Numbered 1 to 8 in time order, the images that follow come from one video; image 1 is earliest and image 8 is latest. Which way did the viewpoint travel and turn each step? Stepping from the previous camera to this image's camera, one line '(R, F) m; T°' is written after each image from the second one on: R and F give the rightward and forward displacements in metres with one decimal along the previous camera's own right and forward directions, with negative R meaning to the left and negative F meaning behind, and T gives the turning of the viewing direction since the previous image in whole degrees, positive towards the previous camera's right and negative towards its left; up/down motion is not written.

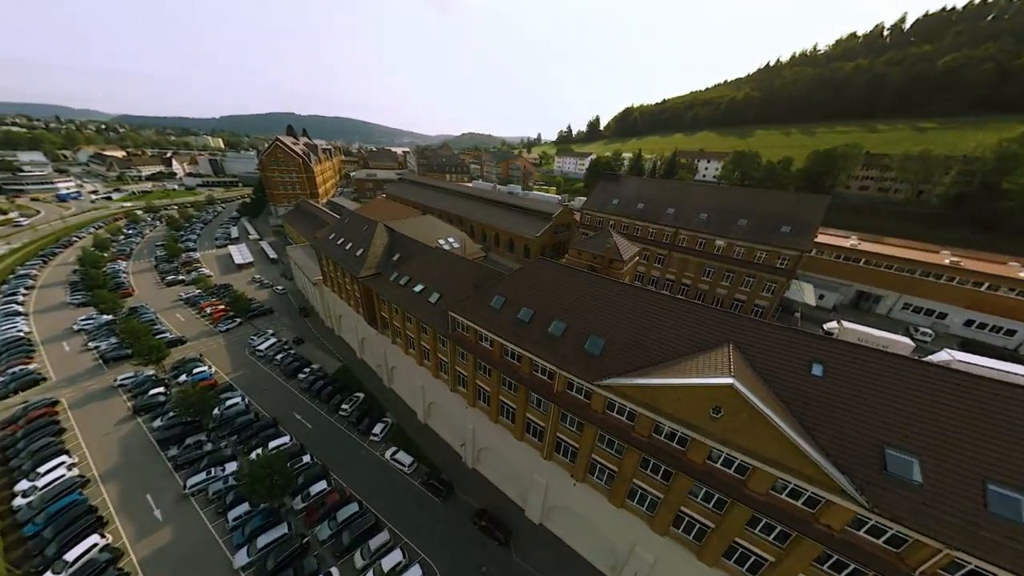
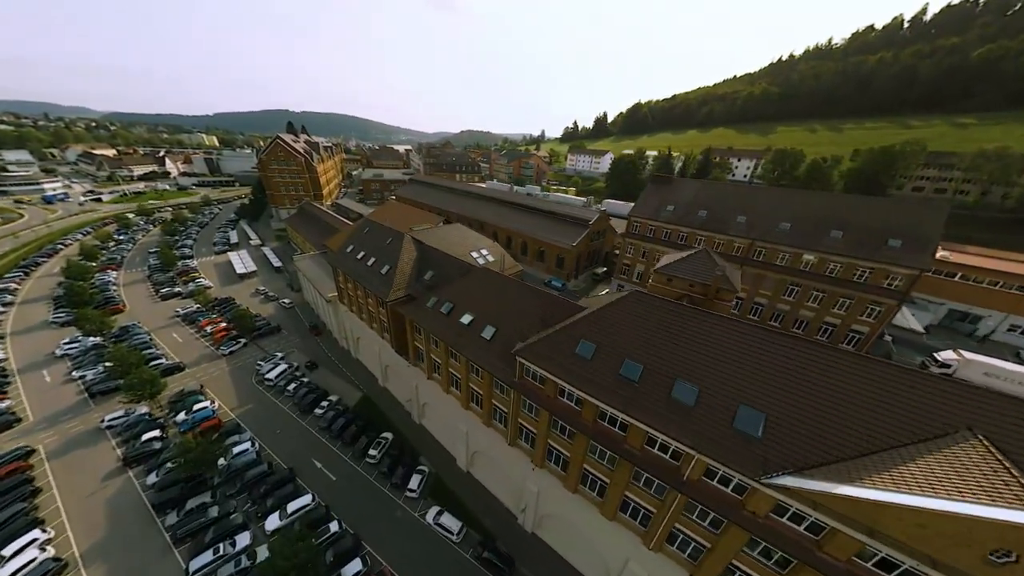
(-5.6, +4.4) m; 0°
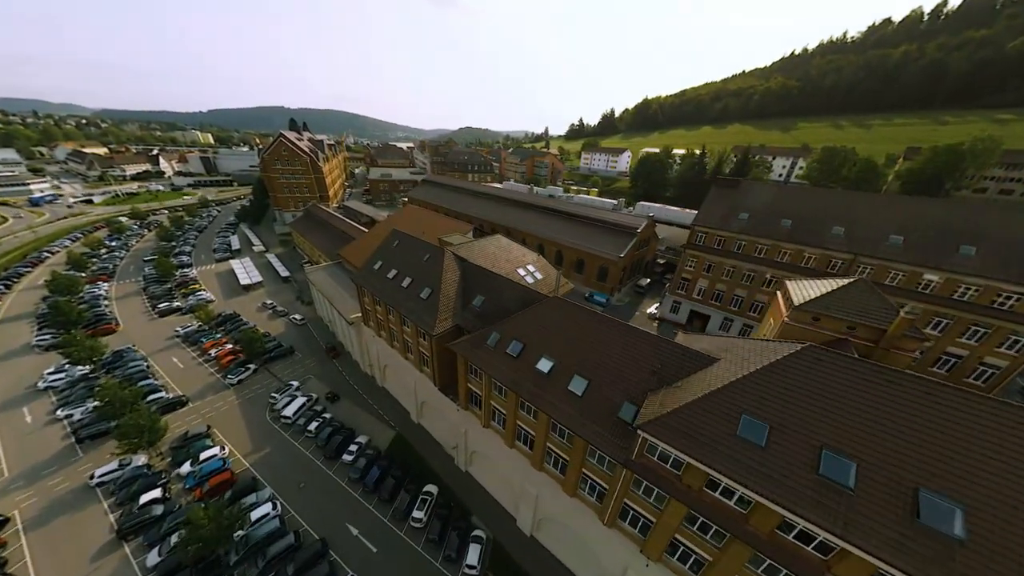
(-6.0, +4.2) m; 0°
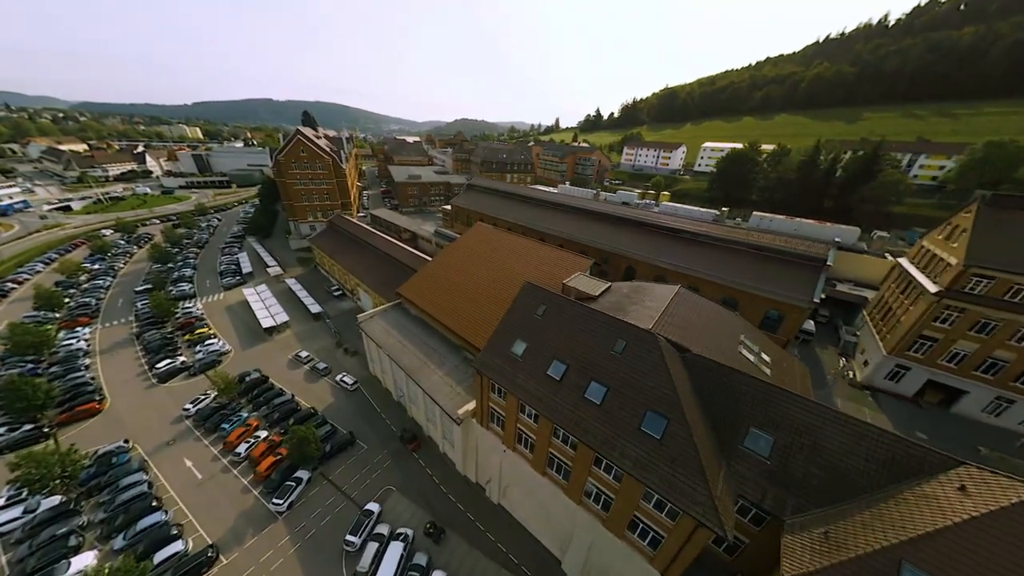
(-15.3, +10.6) m; +1°
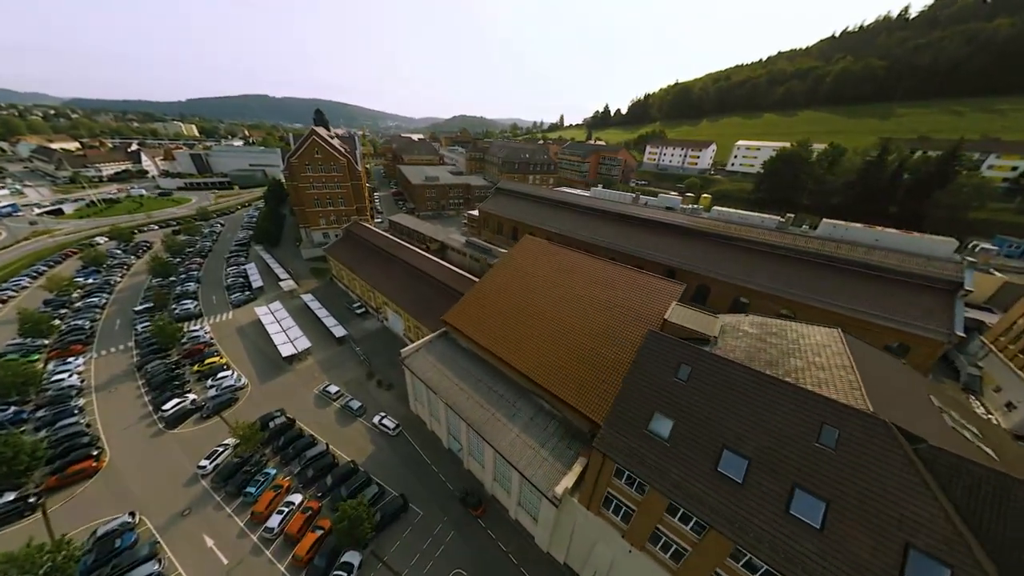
(-7.2, +4.5) m; 0°
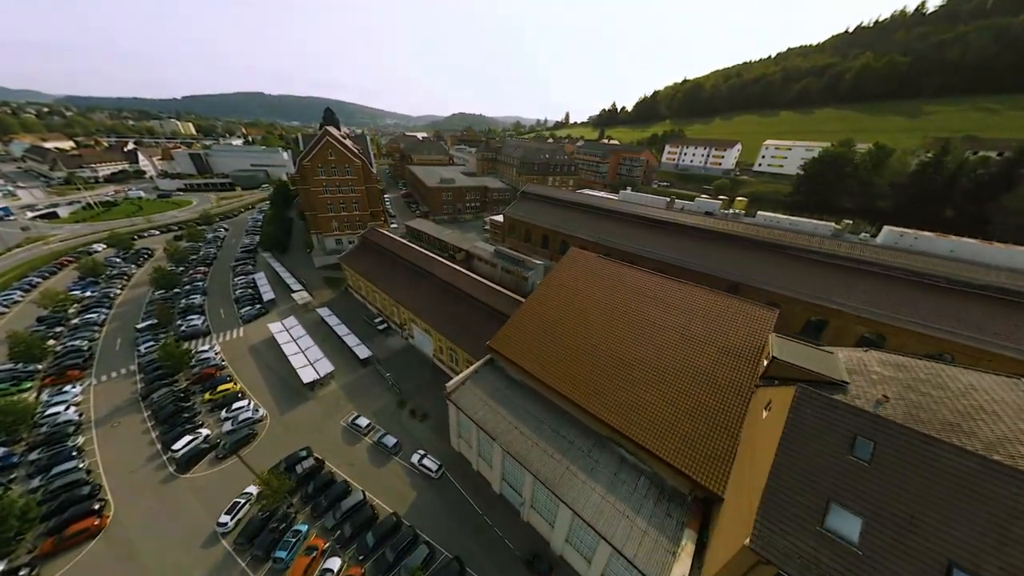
(-5.5, +3.2) m; 0°
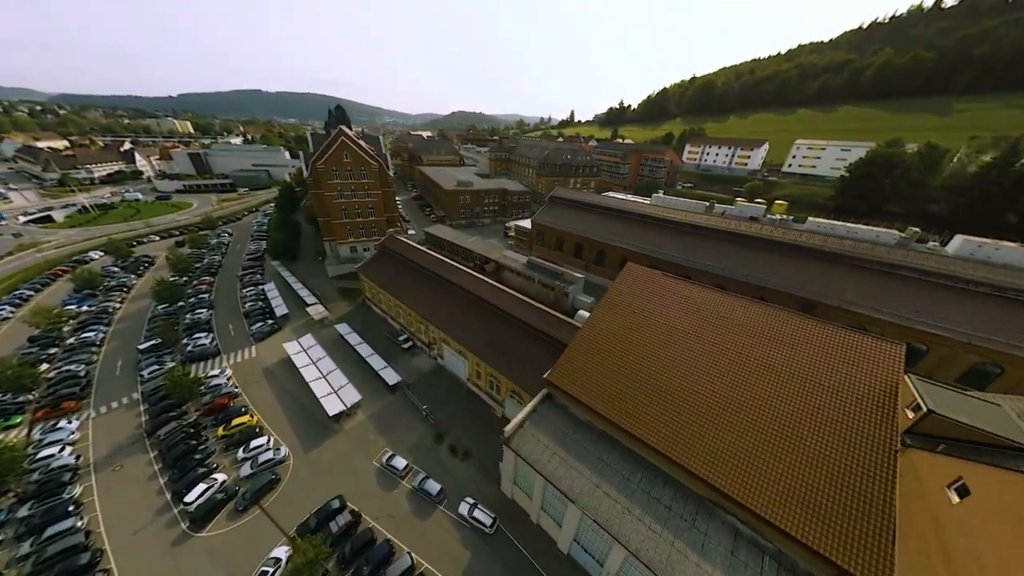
(-5.4, +3.3) m; 0°
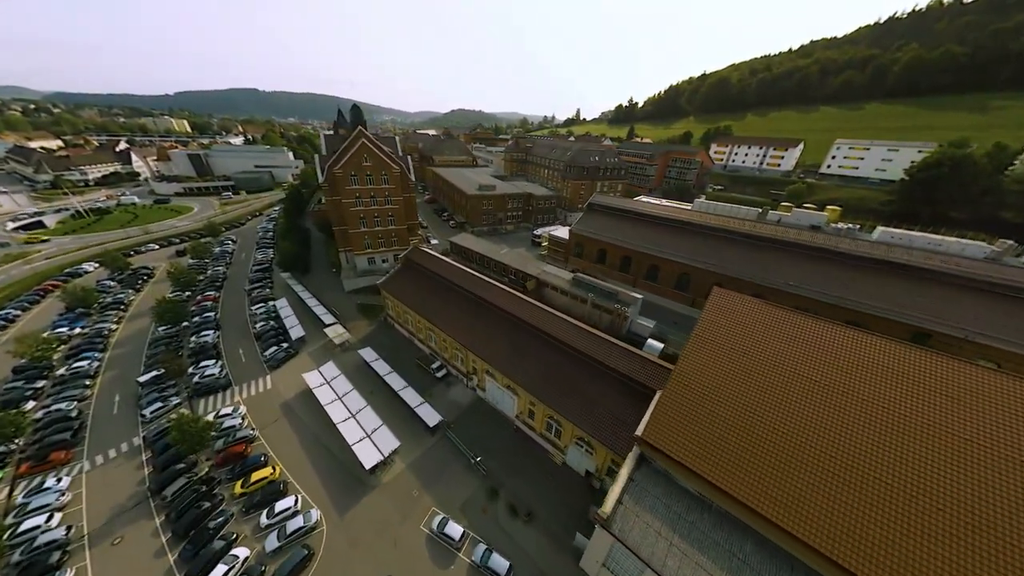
(-6.1, +4.0) m; 0°
